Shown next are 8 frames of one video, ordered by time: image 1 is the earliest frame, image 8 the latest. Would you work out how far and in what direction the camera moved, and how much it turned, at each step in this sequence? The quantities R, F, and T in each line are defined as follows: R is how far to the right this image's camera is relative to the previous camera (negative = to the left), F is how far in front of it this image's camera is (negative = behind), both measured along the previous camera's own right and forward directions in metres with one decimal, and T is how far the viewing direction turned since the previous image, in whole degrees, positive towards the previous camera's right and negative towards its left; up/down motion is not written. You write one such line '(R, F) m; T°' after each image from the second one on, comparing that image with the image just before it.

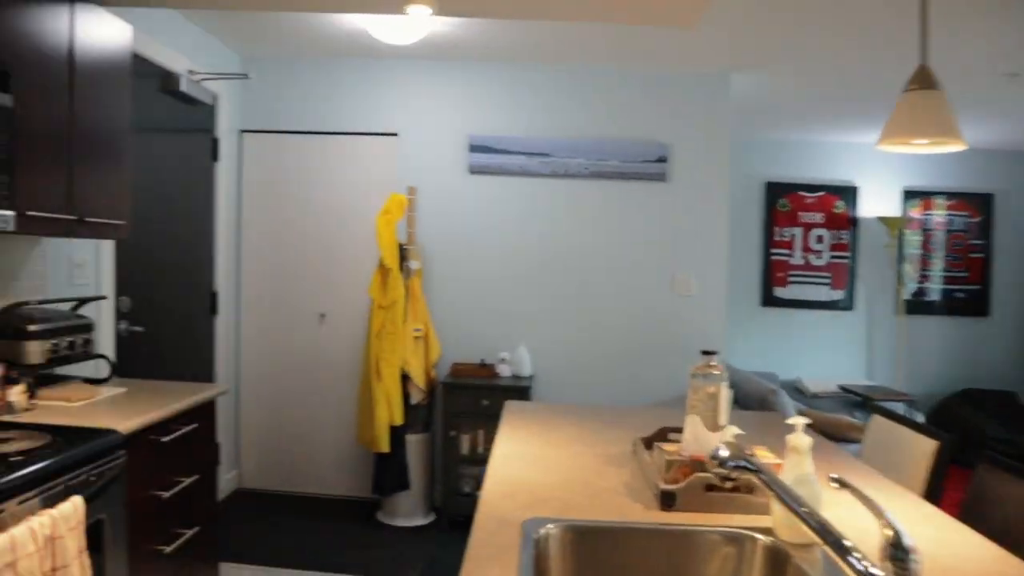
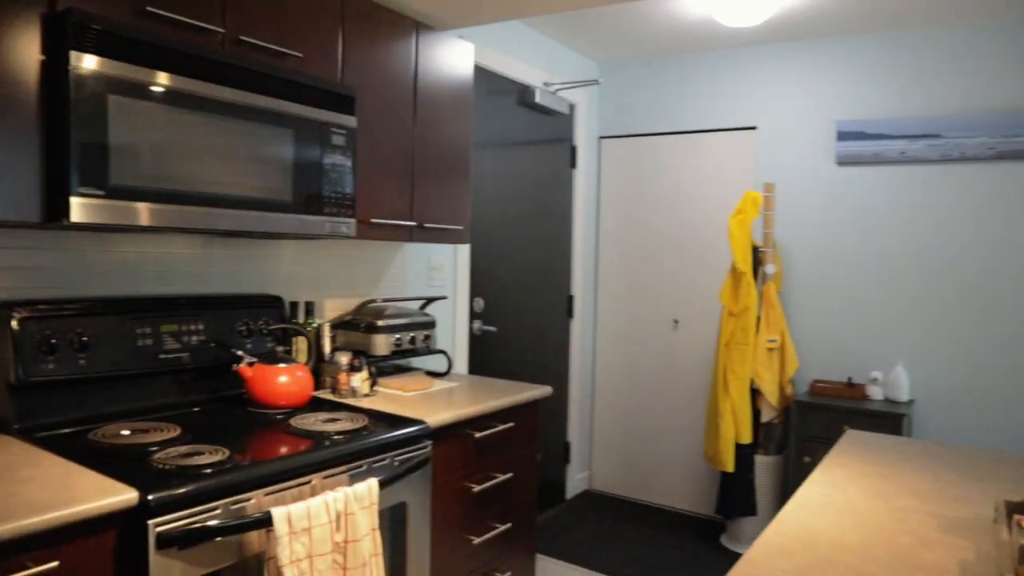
(+0.2, +0.3) m; -33°
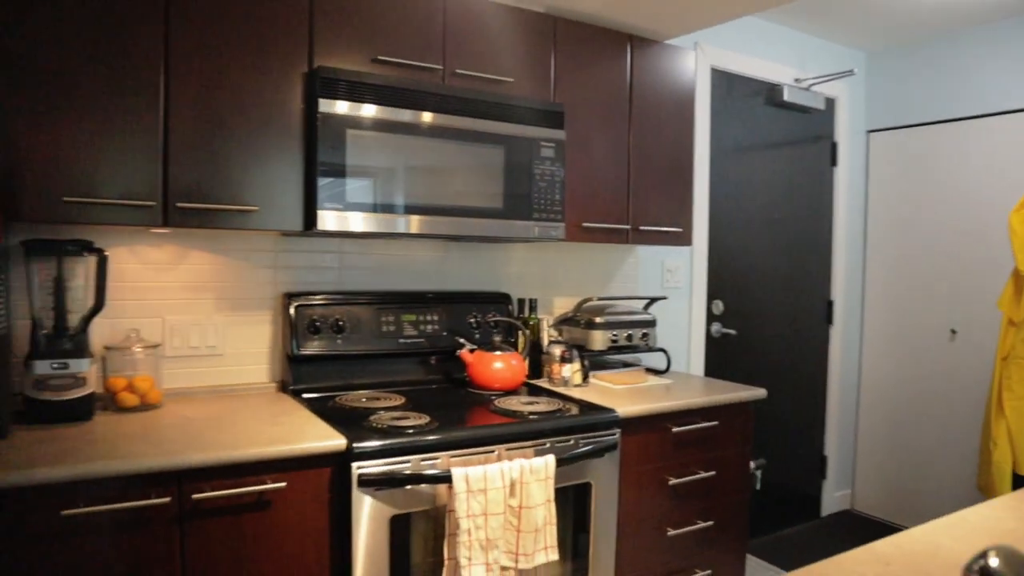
(+0.3, 0.0) m; -25°
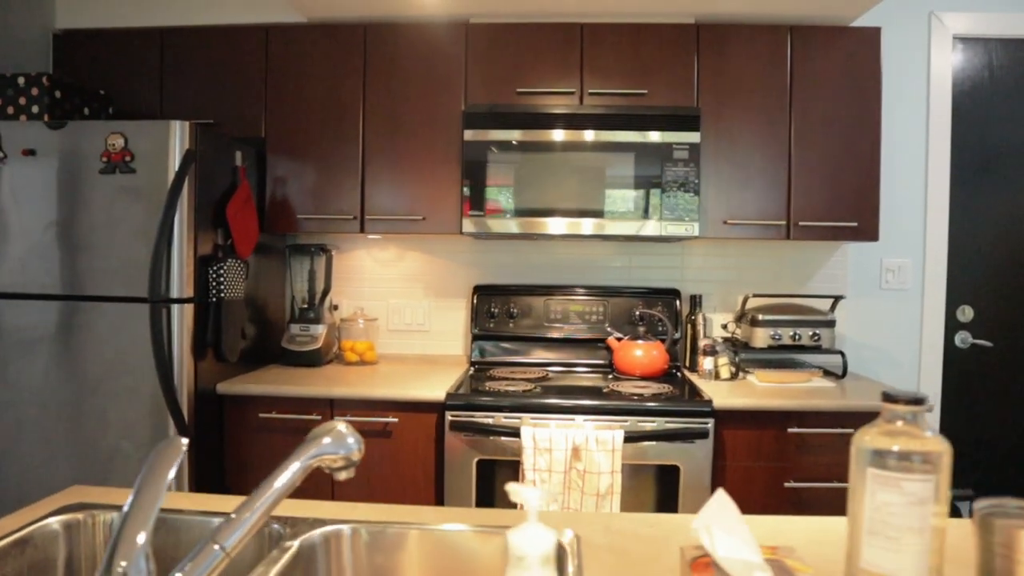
(+0.8, 0.0) m; -33°
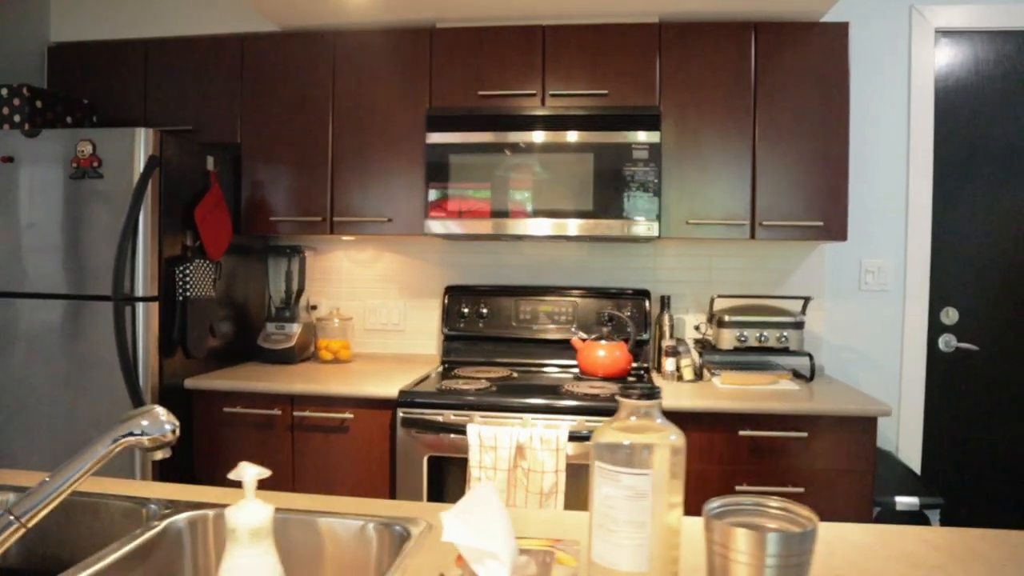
(+0.3, 0.0) m; -4°
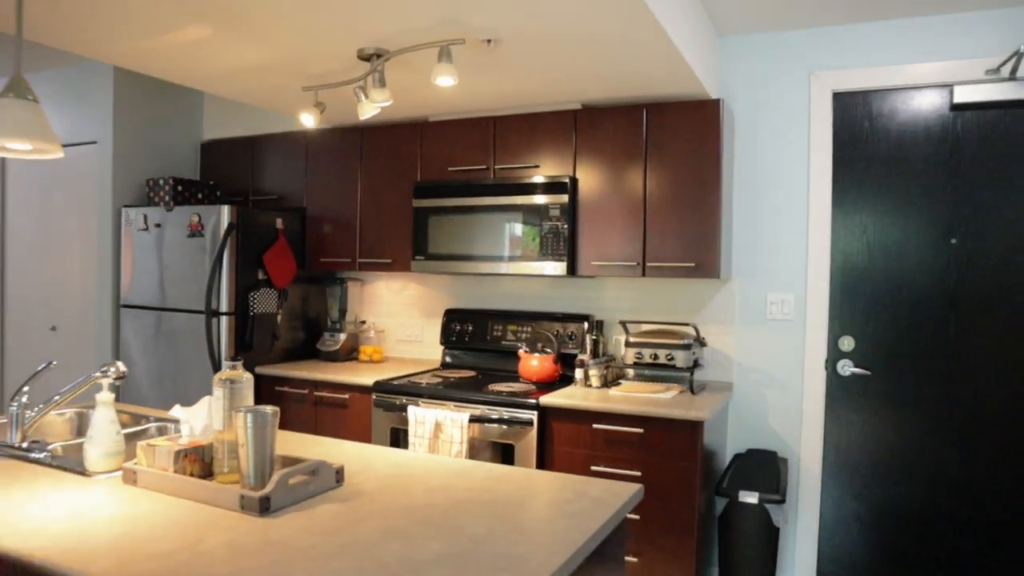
(+1.0, -0.6) m; -17°
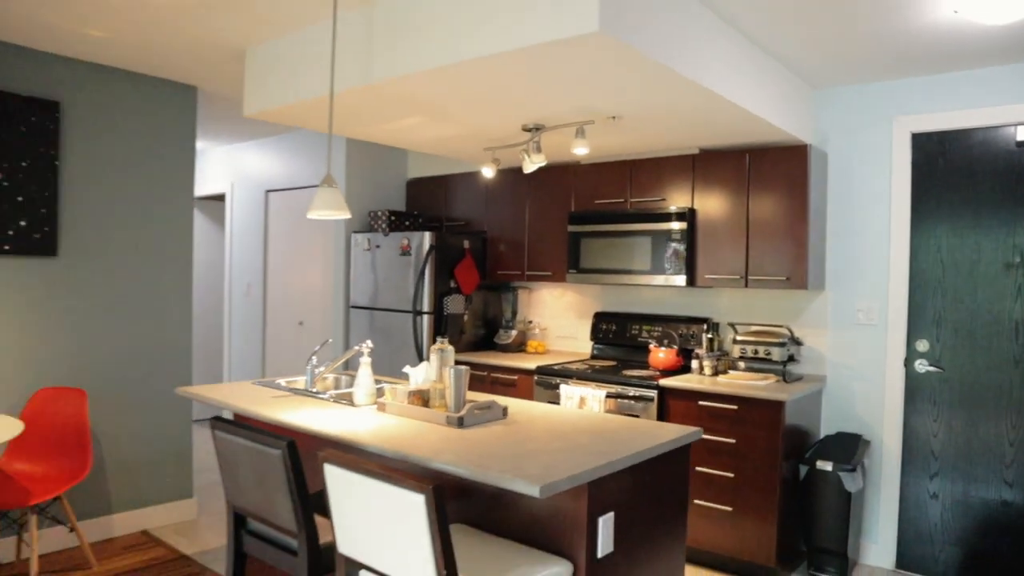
(+0.2, -0.8) m; -14°
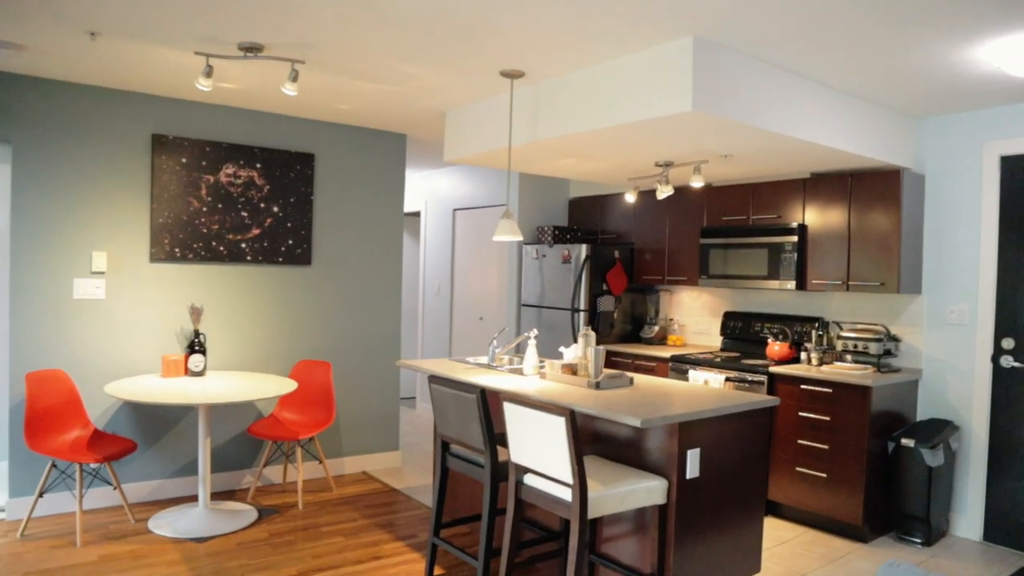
(+0.2, -0.9) m; -14°
